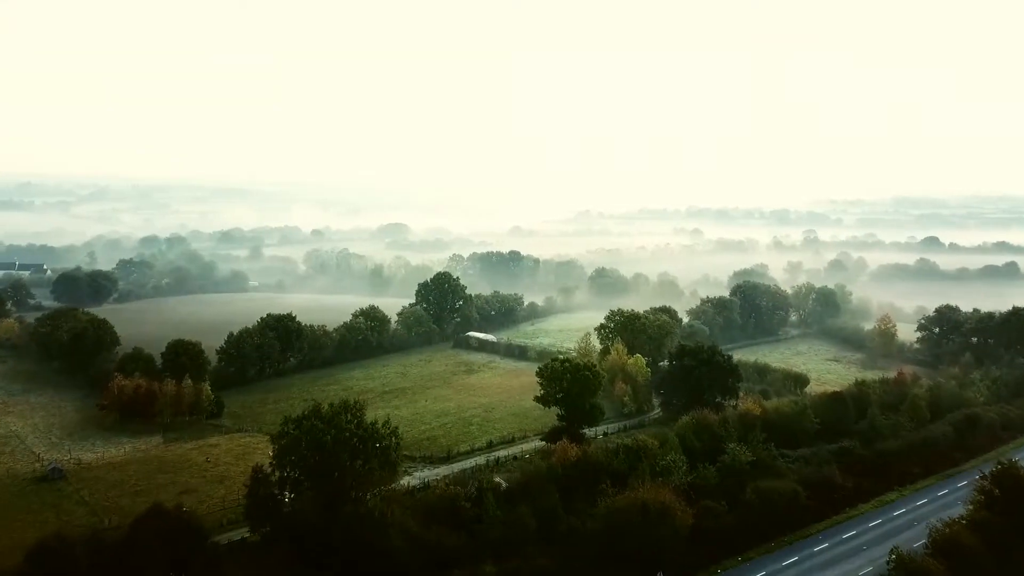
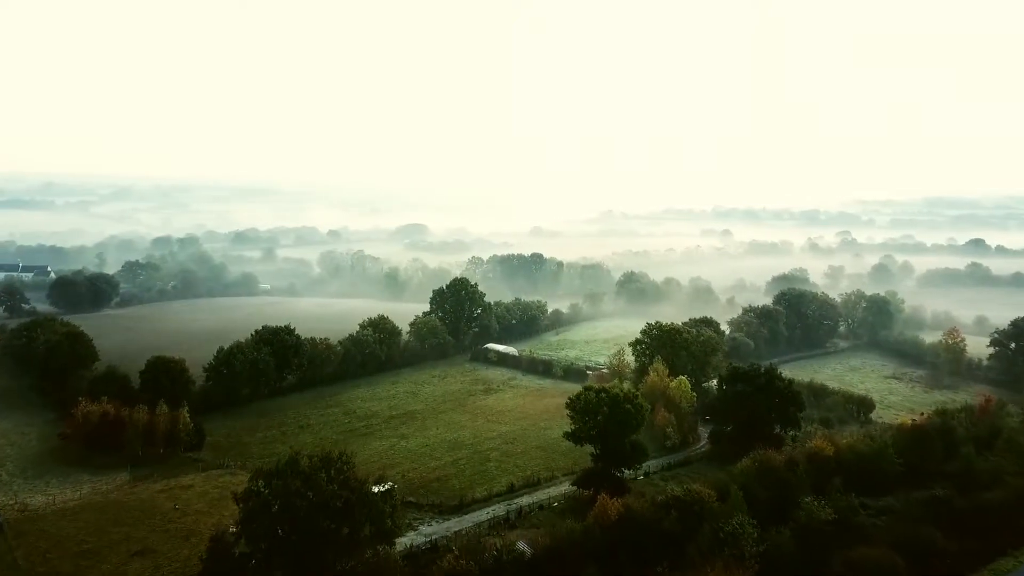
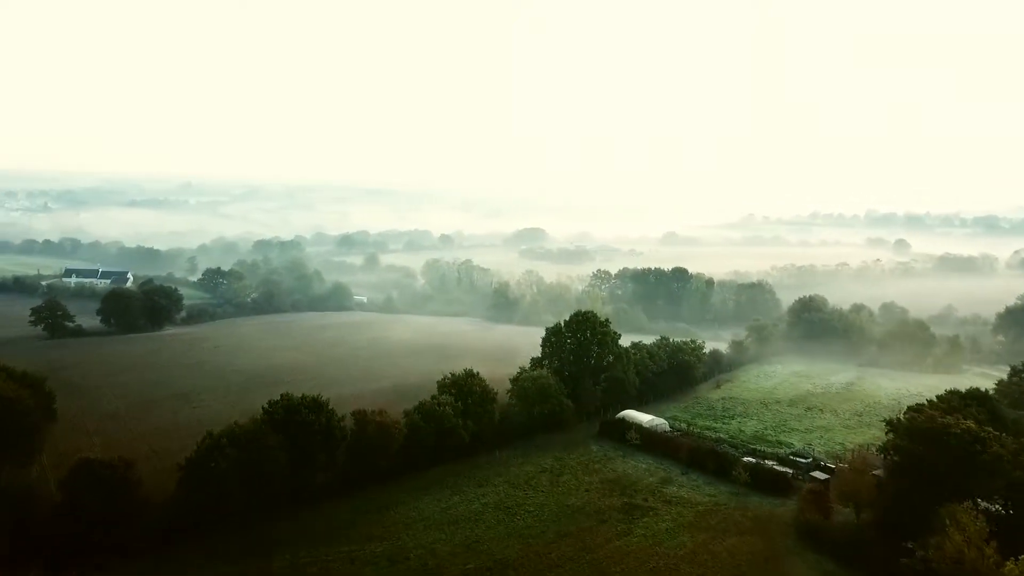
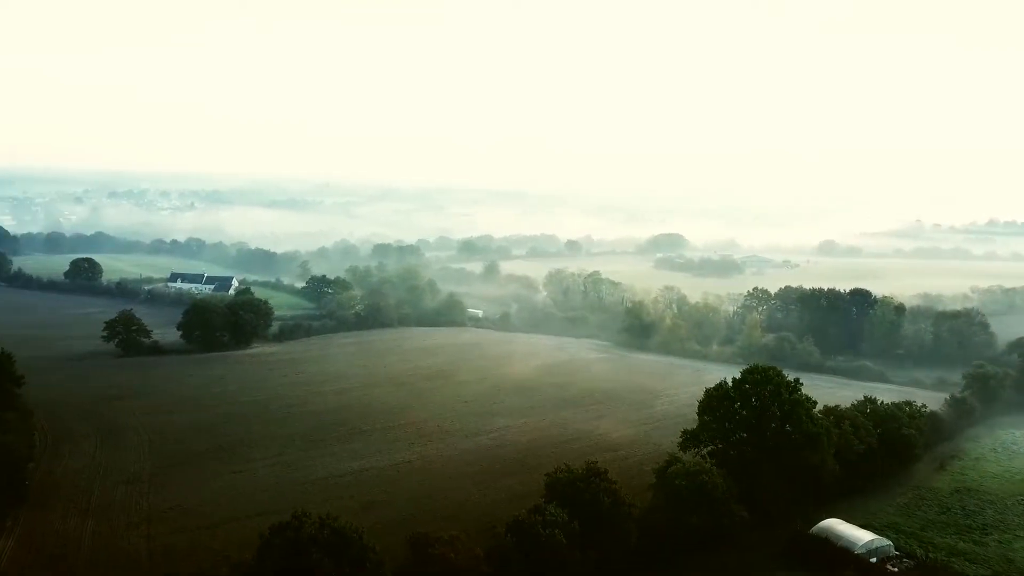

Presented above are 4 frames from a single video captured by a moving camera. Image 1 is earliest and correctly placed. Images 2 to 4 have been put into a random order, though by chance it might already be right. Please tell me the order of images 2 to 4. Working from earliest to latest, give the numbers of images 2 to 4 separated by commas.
2, 3, 4
